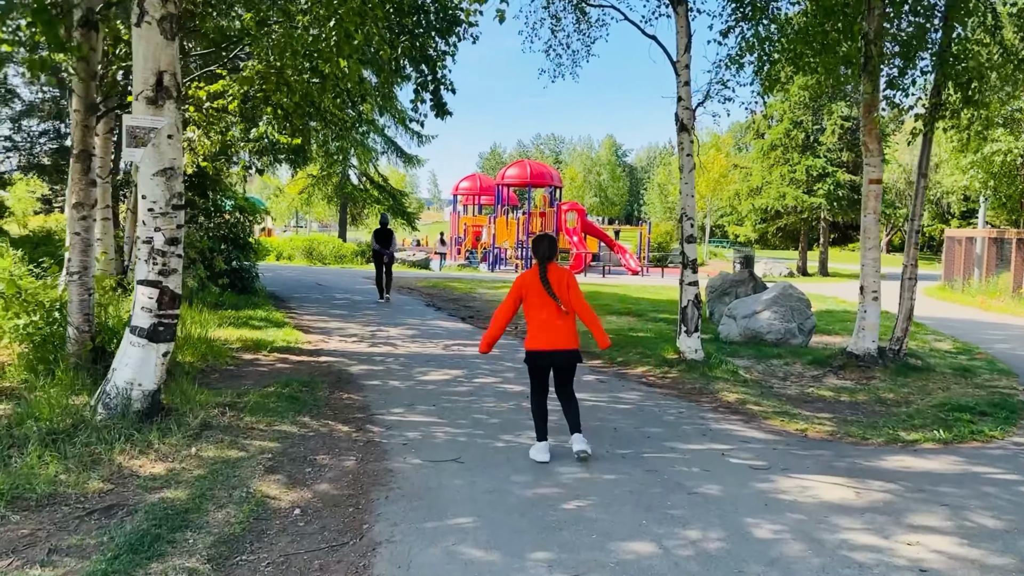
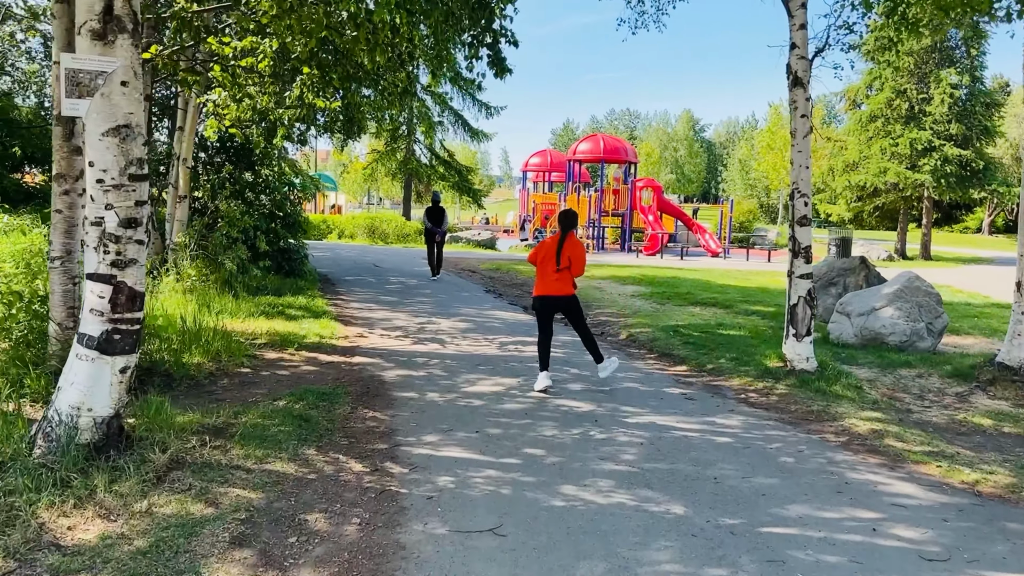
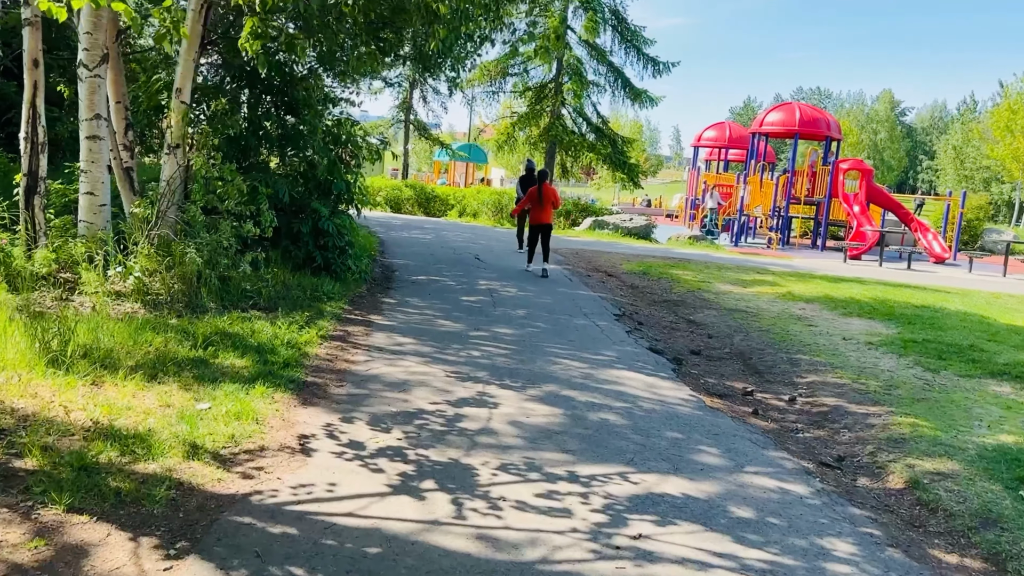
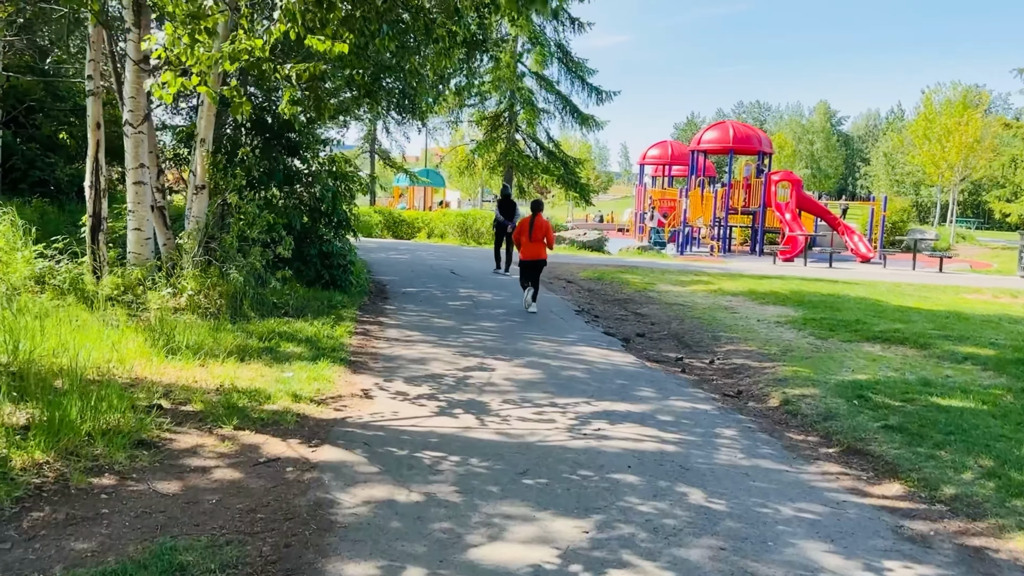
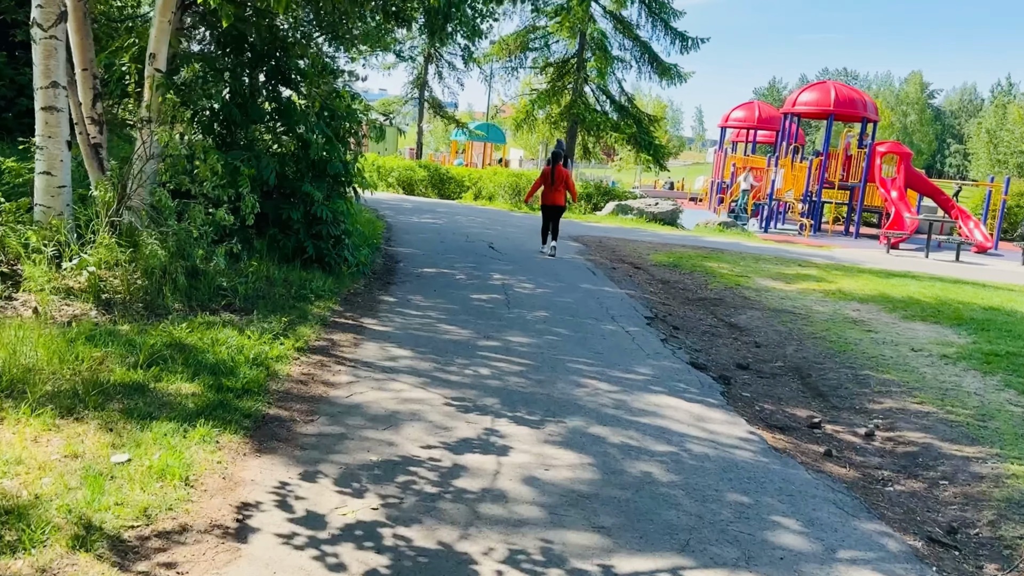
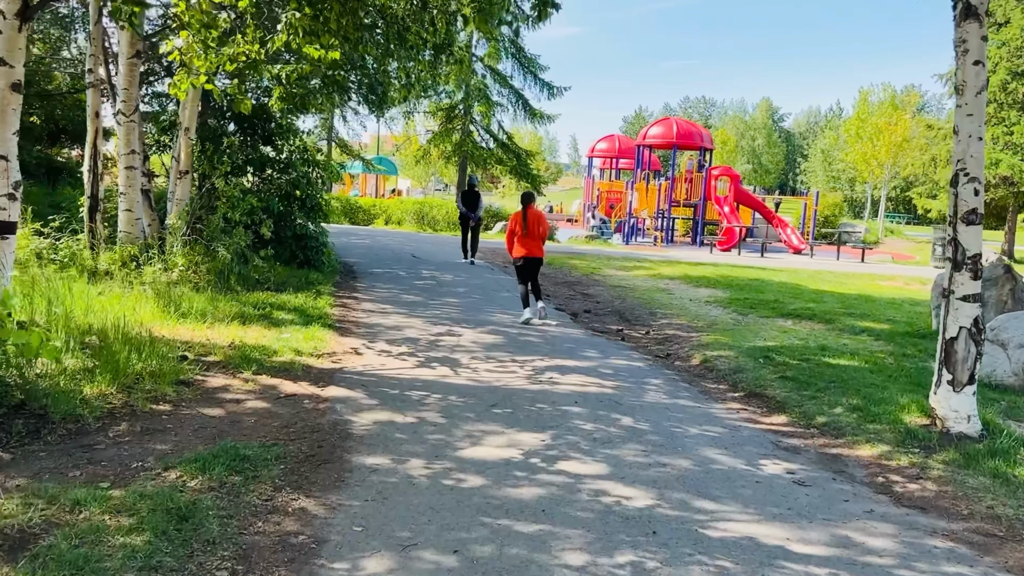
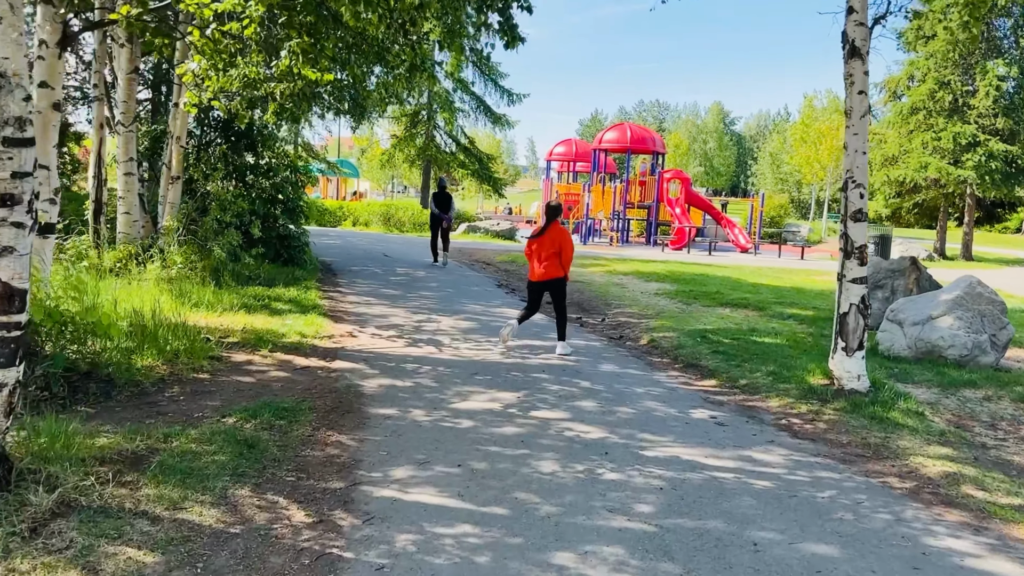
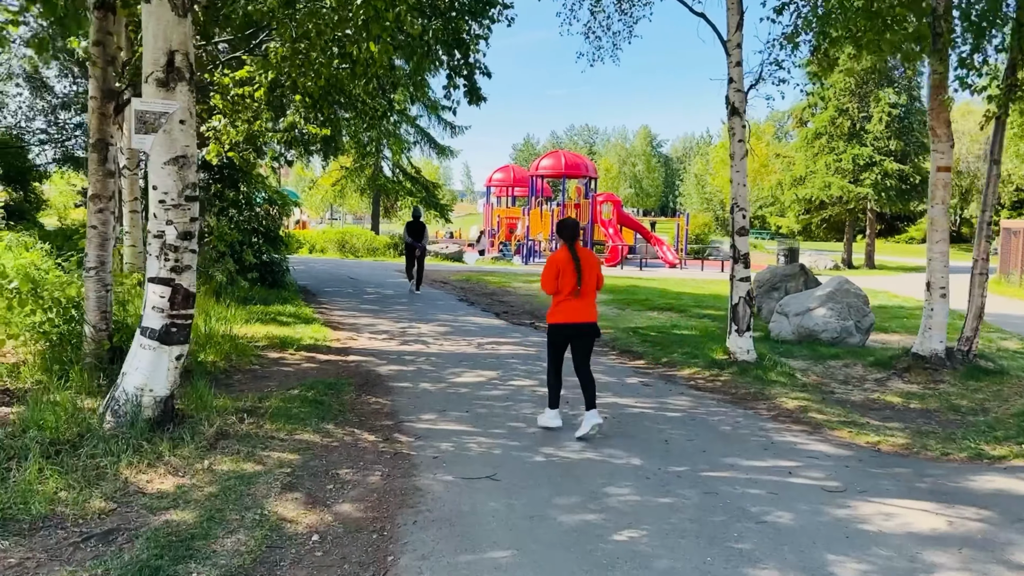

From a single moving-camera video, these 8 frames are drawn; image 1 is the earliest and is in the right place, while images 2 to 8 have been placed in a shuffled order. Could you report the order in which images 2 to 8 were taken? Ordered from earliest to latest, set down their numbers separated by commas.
8, 2, 7, 6, 4, 3, 5
